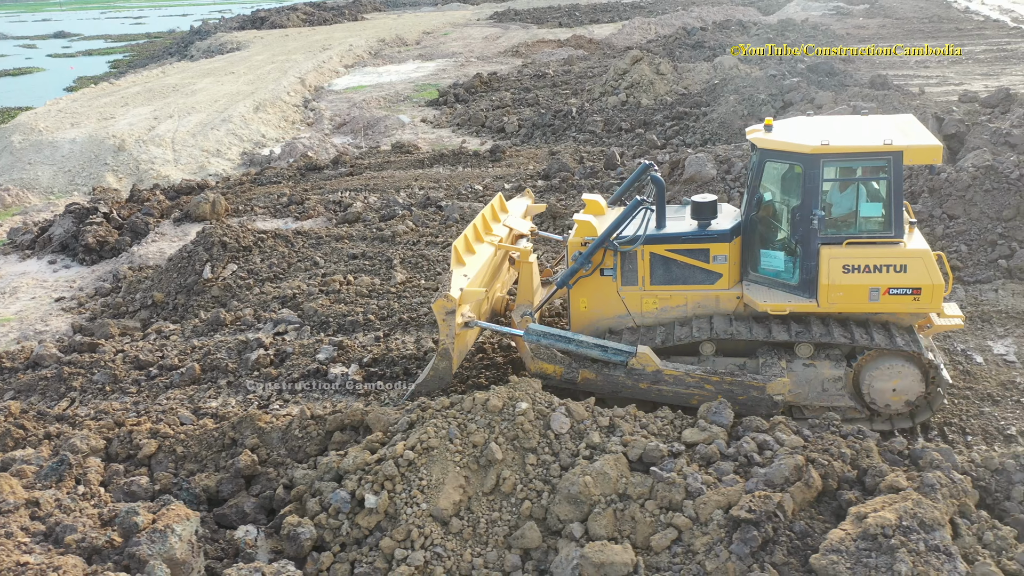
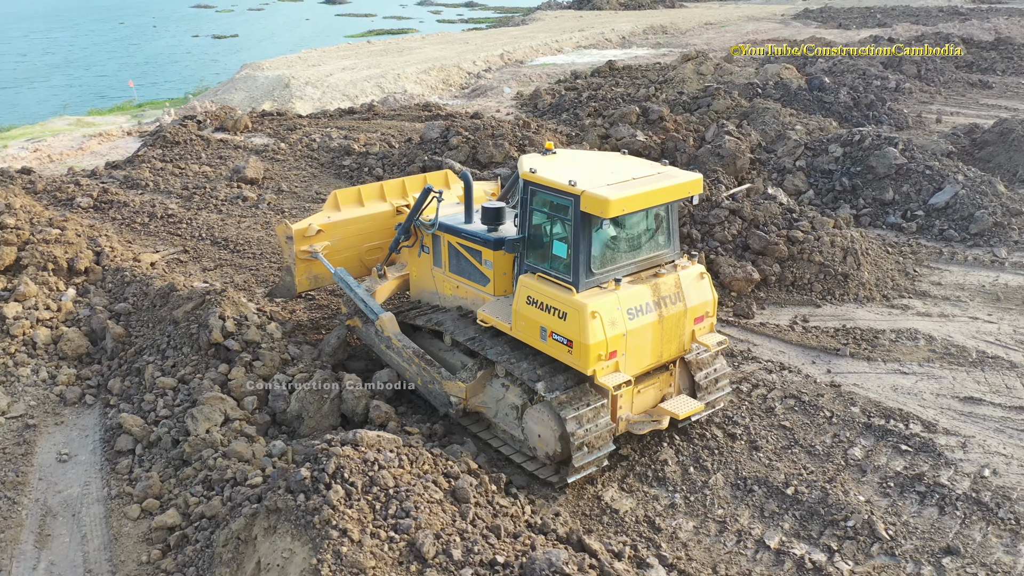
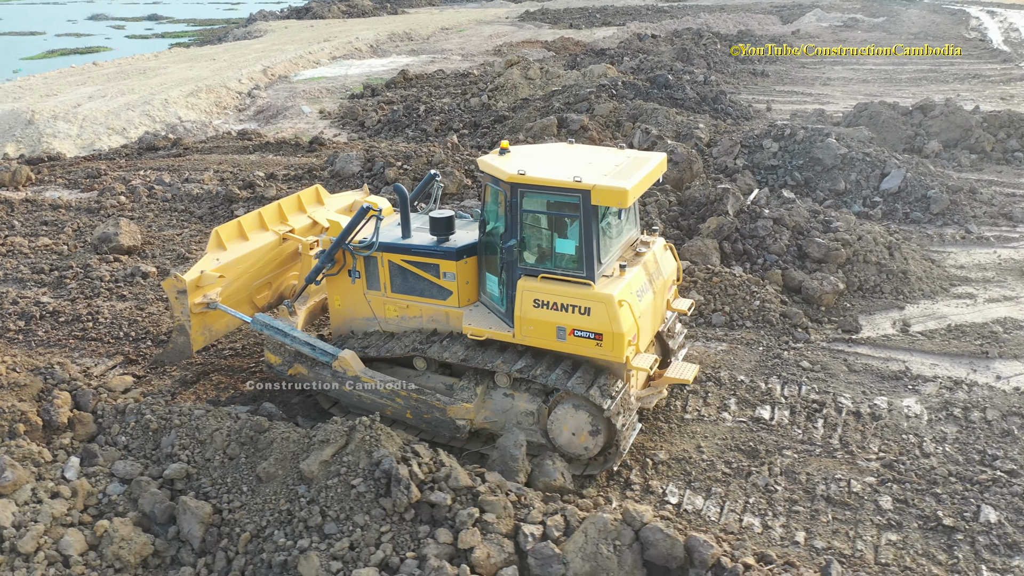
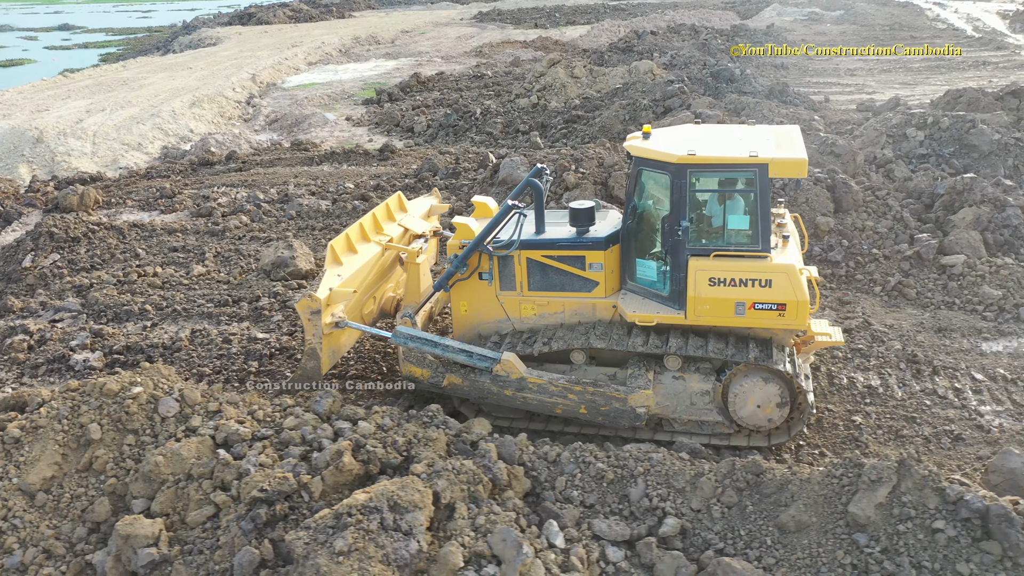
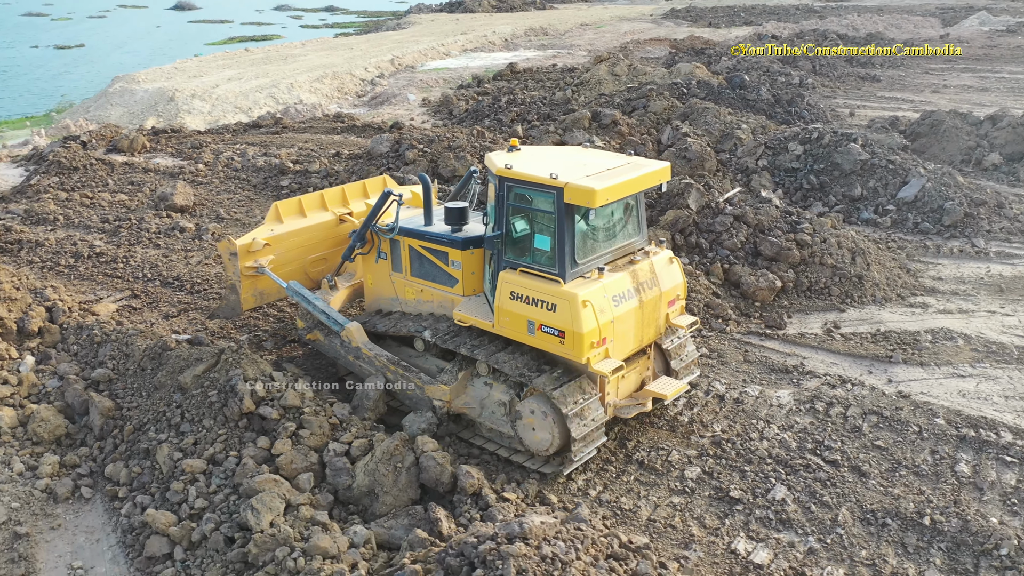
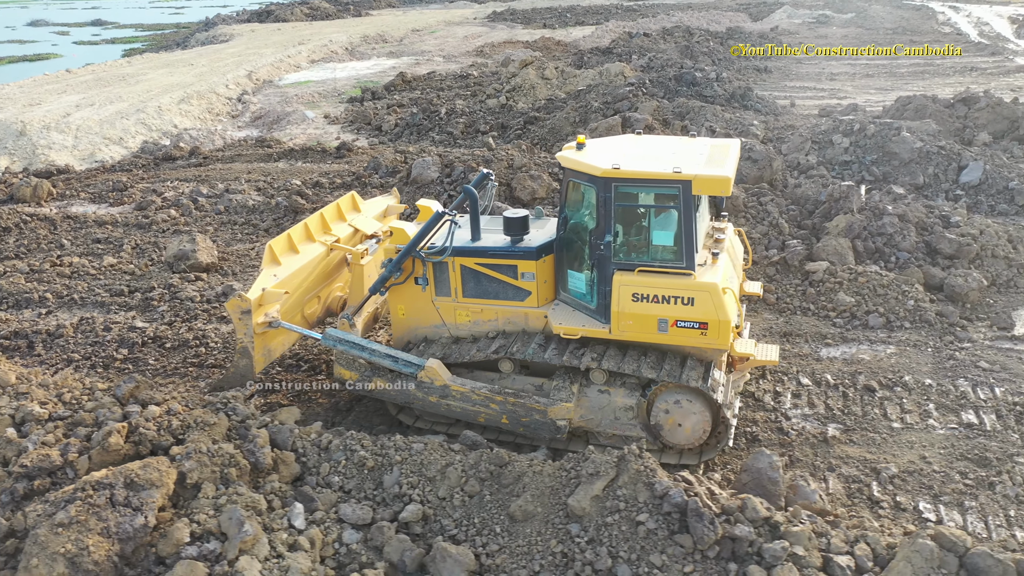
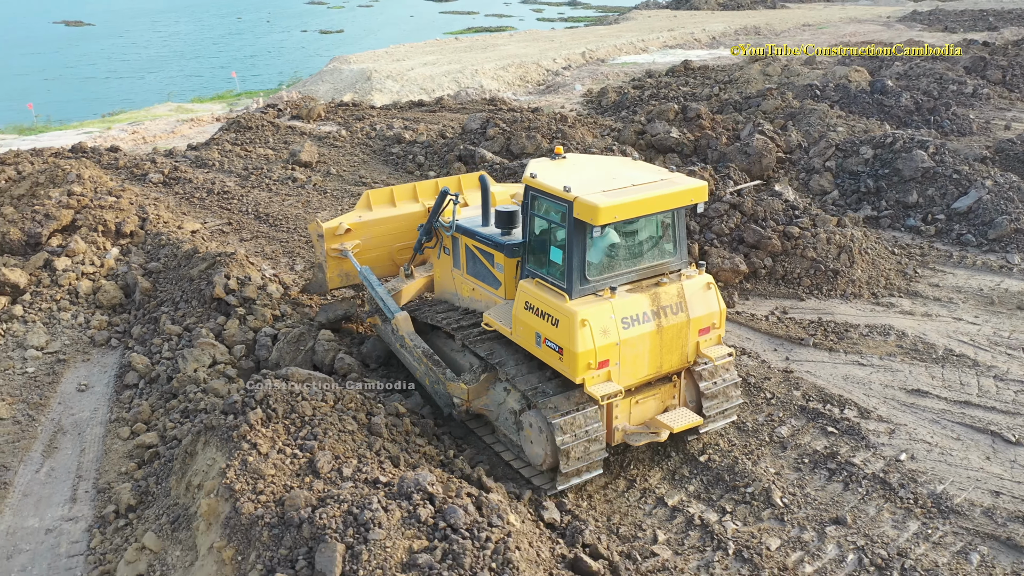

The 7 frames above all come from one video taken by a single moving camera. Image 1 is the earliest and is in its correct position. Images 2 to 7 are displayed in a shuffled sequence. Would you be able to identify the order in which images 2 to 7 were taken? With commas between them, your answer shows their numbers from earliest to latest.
4, 6, 3, 5, 2, 7
